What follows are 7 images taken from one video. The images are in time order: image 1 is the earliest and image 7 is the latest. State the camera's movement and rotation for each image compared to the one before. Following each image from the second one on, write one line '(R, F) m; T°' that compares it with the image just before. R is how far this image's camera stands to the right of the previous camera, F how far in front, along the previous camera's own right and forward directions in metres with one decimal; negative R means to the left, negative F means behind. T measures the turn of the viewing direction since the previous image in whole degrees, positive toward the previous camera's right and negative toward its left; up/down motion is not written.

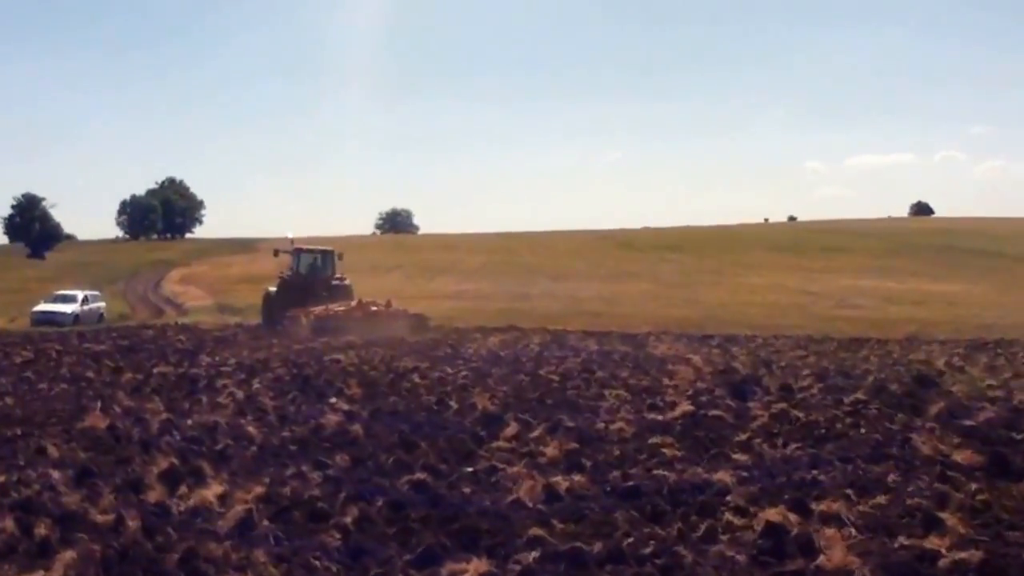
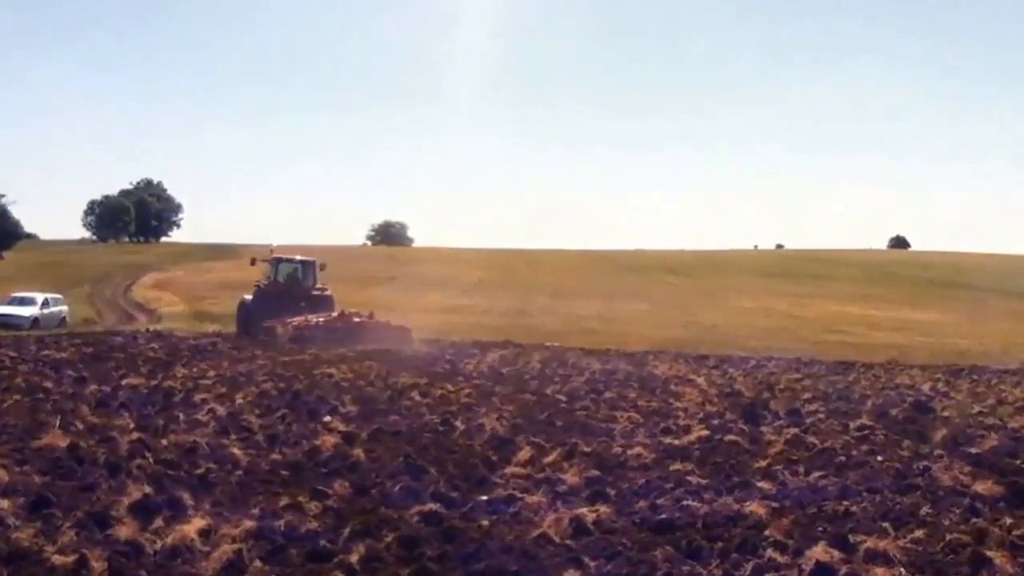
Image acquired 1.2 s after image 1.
(-0.4, +0.9) m; 0°
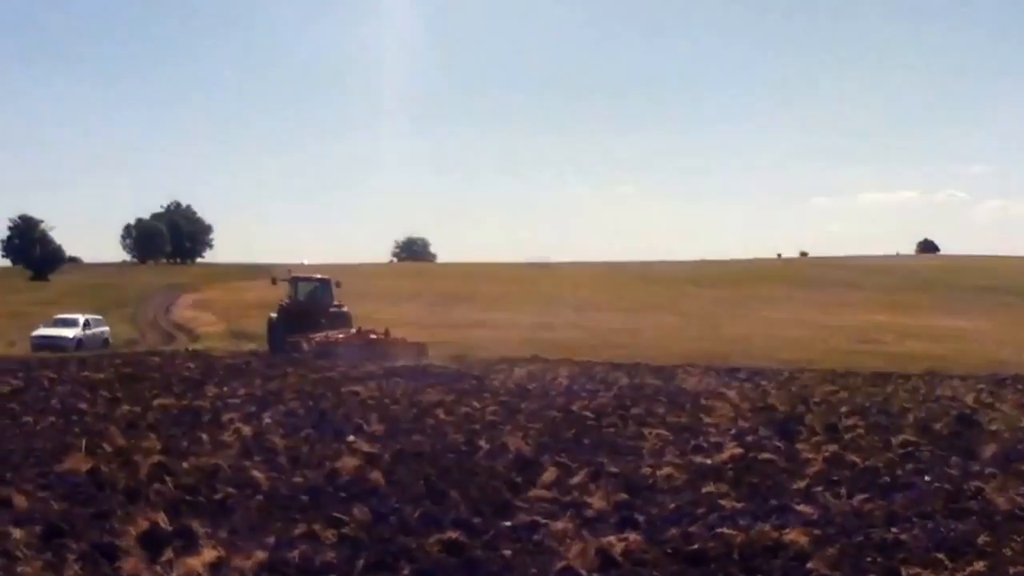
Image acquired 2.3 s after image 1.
(+0.1, +0.7) m; -1°
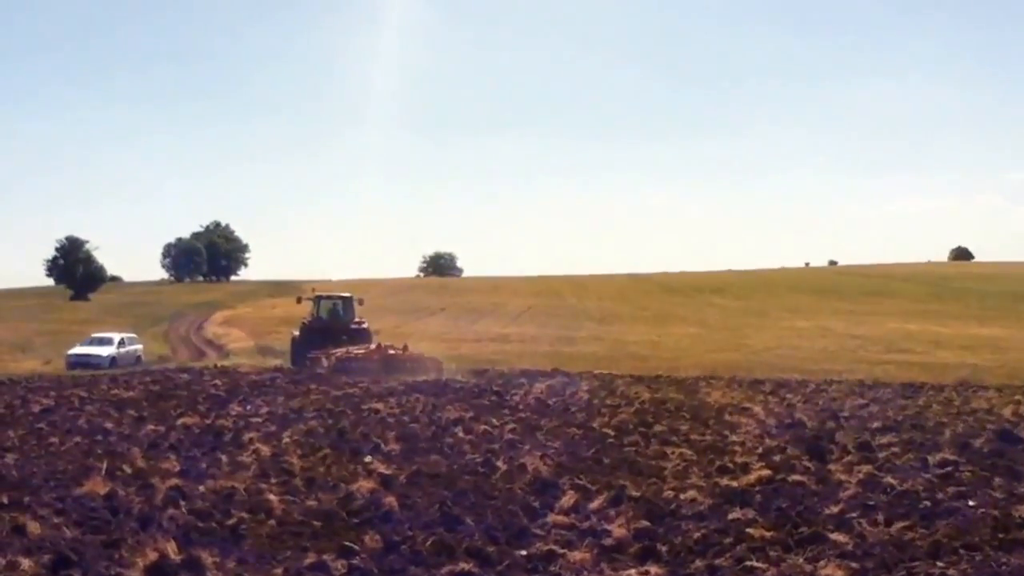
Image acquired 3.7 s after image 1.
(+0.1, +0.6) m; -1°
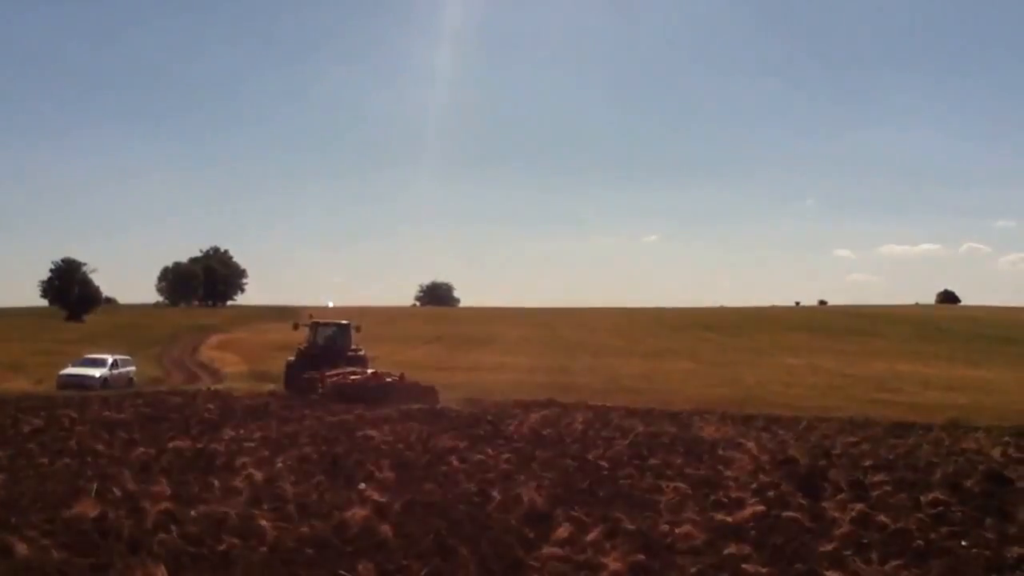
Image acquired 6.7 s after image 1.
(-0.1, 0.0) m; 0°
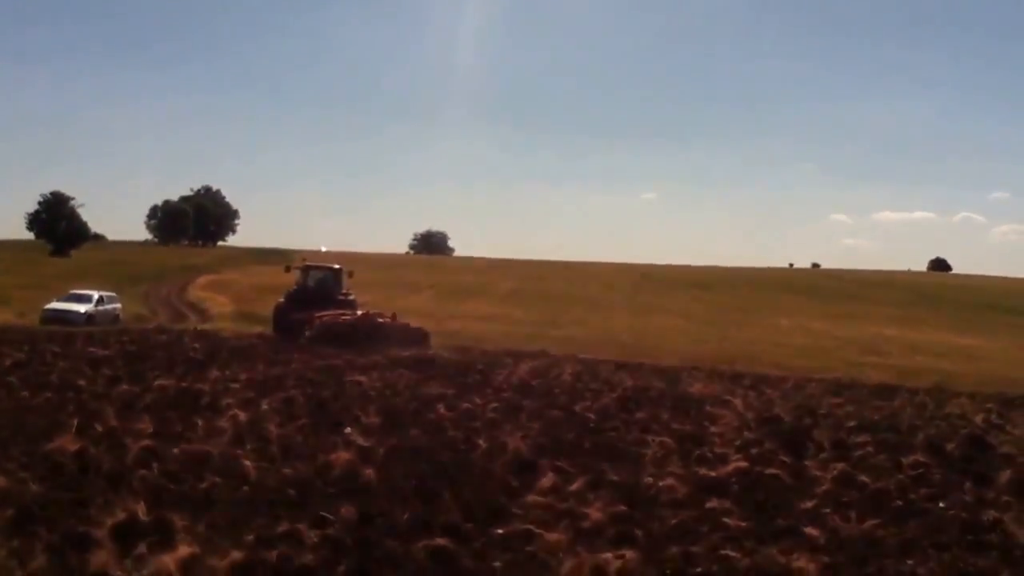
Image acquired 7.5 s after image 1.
(0.0, +0.1) m; 0°
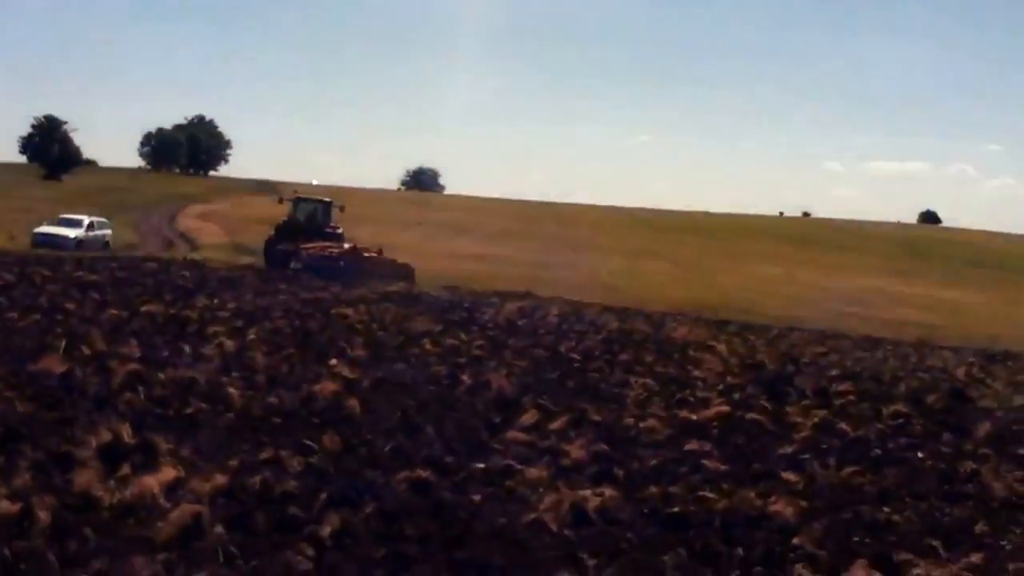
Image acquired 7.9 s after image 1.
(0.0, 0.0) m; +1°
